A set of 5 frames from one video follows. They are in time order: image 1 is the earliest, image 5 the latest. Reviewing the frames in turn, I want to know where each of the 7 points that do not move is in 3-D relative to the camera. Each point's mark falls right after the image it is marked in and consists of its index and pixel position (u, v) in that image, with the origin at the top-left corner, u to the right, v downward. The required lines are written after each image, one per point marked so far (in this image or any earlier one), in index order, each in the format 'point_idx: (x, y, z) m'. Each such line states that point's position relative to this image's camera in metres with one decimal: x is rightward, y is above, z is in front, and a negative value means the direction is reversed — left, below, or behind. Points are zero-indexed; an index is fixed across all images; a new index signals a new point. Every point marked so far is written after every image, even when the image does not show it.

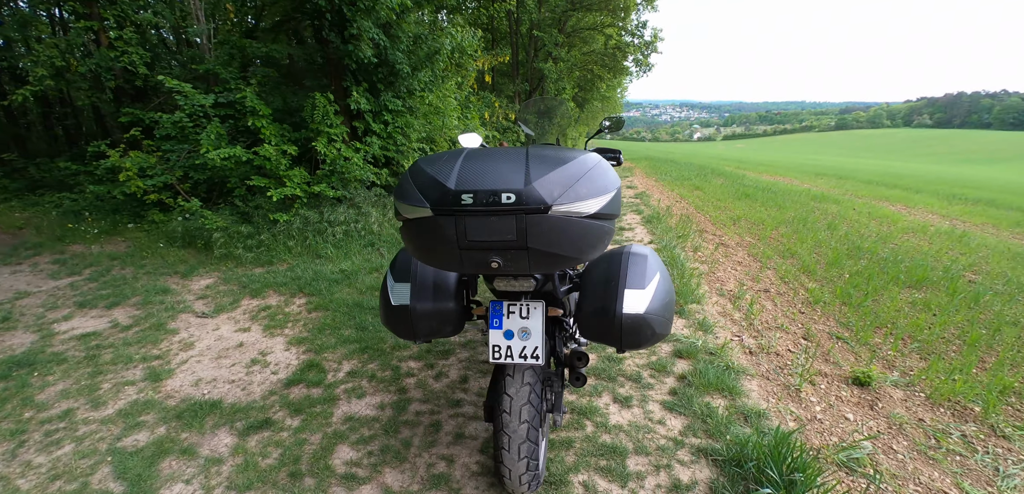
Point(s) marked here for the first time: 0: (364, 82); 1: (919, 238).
0: (-1.8, +2.0, +5.4) m
1: (+5.0, +0.1, +5.7) m
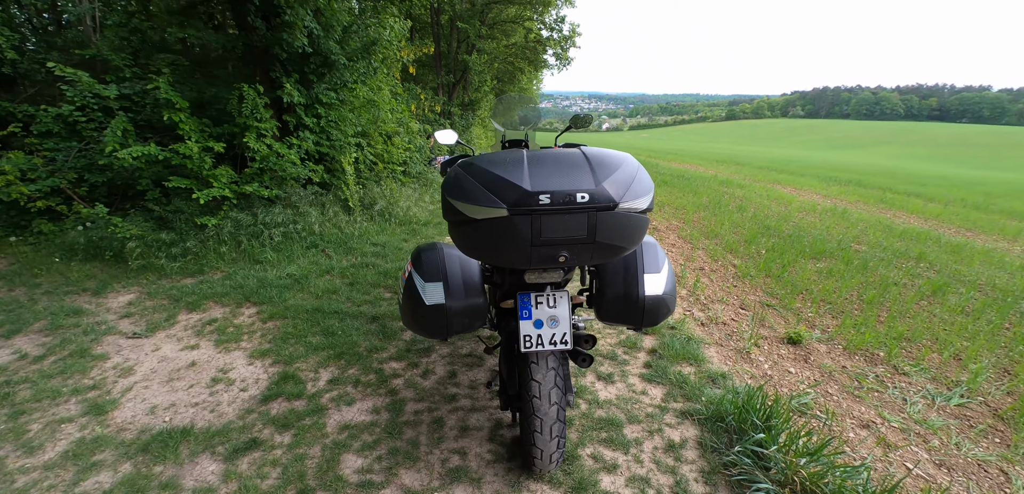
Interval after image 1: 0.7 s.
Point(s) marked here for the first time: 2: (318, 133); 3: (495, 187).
0: (-2.4, +1.9, +5.1) m
1: (+4.3, +0.4, +6.7) m
2: (-2.3, +1.3, +5.5) m
3: (0.0, +0.2, +1.4) m
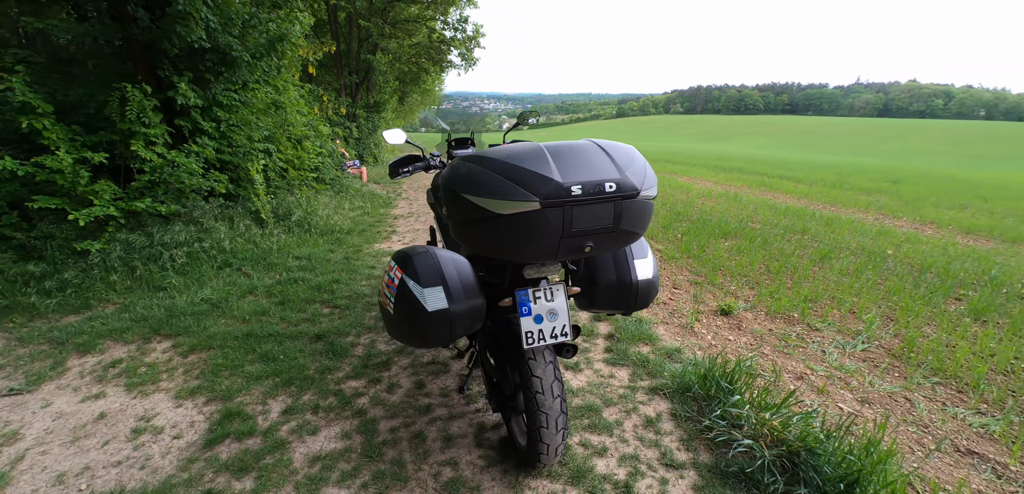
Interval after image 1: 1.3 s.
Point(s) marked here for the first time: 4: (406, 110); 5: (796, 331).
0: (-3.2, +1.7, +4.5) m
1: (+3.2, +0.7, +7.4) m
2: (-3.1, +1.1, +4.9) m
3: (0.0, +0.2, +1.3) m
4: (-3.4, +4.3, +14.7) m
5: (+2.2, -0.7, +3.6) m
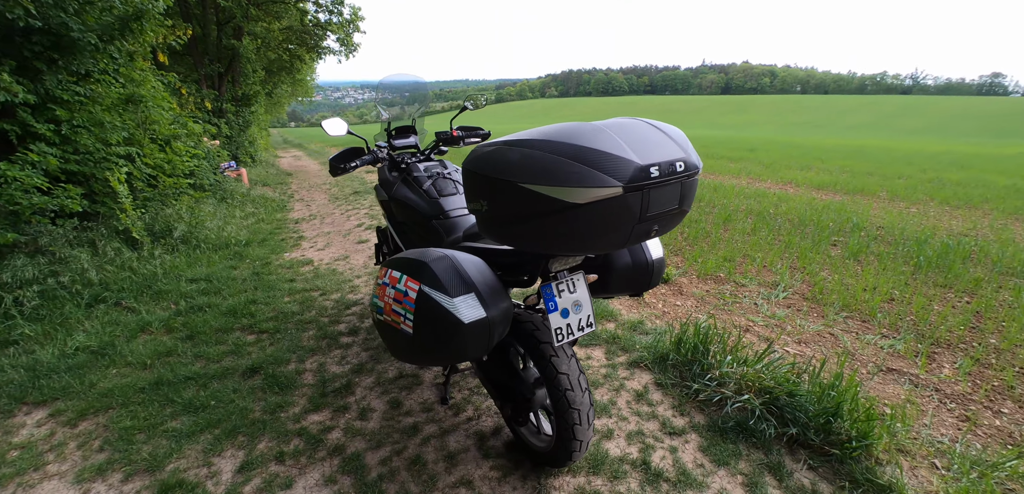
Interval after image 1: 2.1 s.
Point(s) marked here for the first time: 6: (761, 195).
0: (-3.8, +1.4, +3.4) m
1: (+1.7, +1.2, +7.8) m
2: (-3.8, +0.9, +3.8) m
3: (+0.2, +0.2, +1.2) m
4: (-6.8, +4.1, +13.2) m
5: (+1.9, -0.4, +4.0) m
6: (+3.6, +0.7, +6.7) m
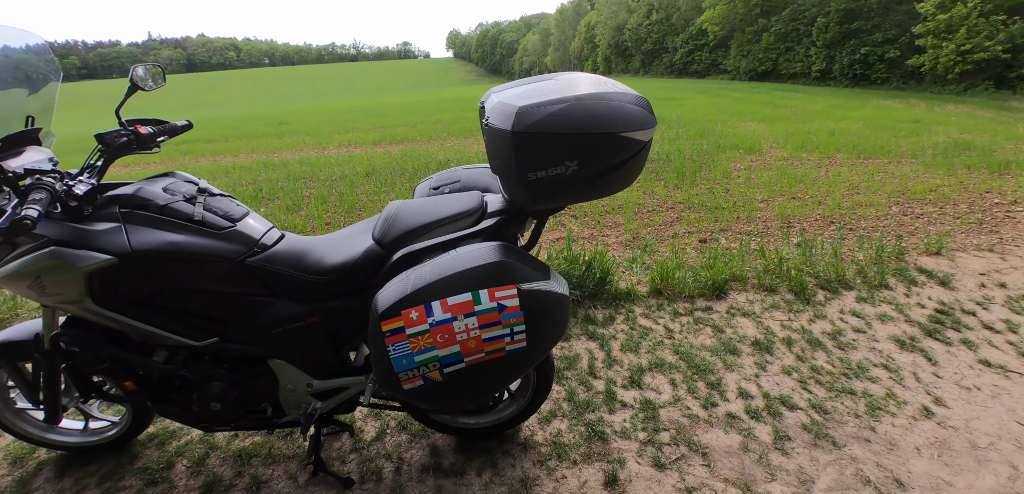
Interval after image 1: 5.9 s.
0: (-3.7, -0.2, -0.7) m
1: (-4.5, +0.9, +6.2) m
2: (-3.9, -0.8, -0.4) m
3: (+0.4, +0.5, +1.4) m
4: (-14.0, -0.3, +1.9) m
5: (-0.8, +0.1, +4.5) m
6: (-2.5, +1.3, +7.2) m
